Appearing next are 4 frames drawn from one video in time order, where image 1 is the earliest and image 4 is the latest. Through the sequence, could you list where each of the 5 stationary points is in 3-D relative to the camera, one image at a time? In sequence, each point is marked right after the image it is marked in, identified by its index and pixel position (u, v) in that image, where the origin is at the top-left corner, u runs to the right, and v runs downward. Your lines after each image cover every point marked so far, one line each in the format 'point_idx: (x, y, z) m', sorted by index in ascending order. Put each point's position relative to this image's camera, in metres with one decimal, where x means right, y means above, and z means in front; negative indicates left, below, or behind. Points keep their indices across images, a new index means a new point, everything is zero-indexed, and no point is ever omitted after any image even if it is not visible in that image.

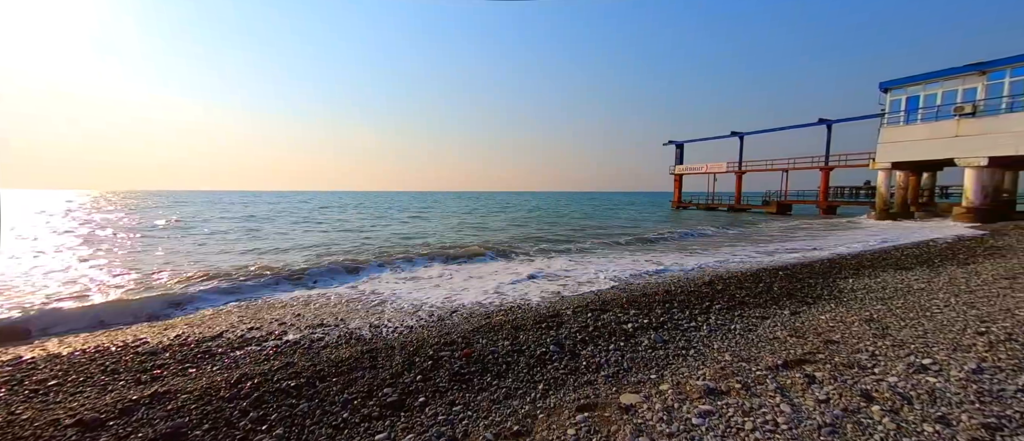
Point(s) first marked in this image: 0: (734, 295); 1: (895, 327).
0: (+3.9, -1.3, +7.3) m
1: (+4.8, -1.3, +5.2) m
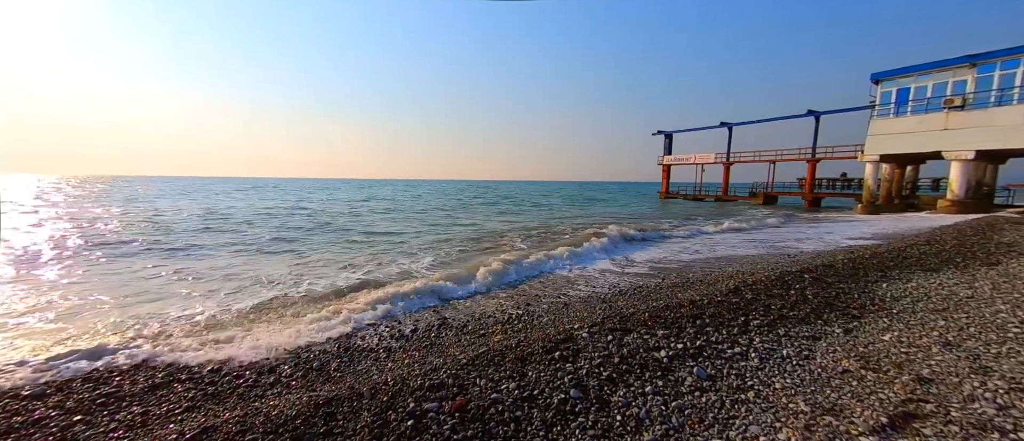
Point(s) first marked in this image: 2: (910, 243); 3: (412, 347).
0: (+3.8, -1.3, +6.3) m
1: (+4.9, -1.4, +4.2) m
2: (+12.2, -0.7, +12.8) m
3: (-1.3, -1.6, +5.3) m
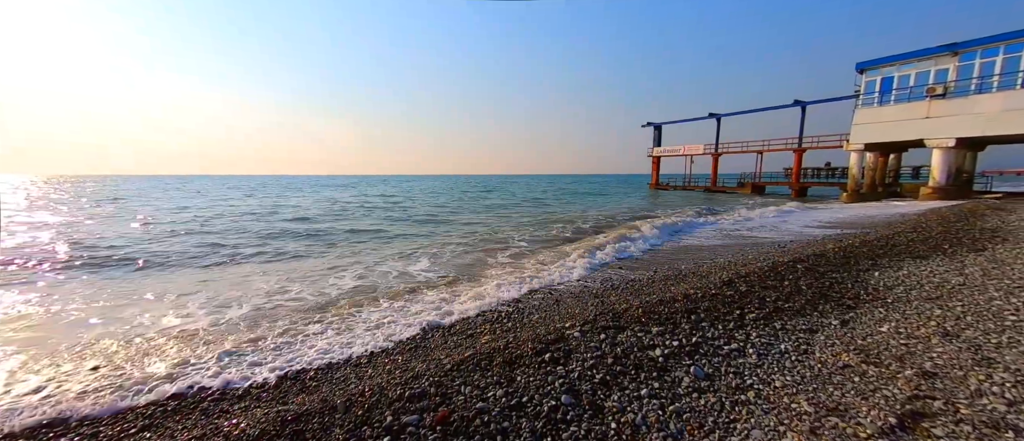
0: (+3.7, -1.2, +6.1) m
1: (+4.7, -1.3, +4.1) m
2: (+11.8, -0.3, +12.8) m
3: (-1.4, -1.6, +5.0) m
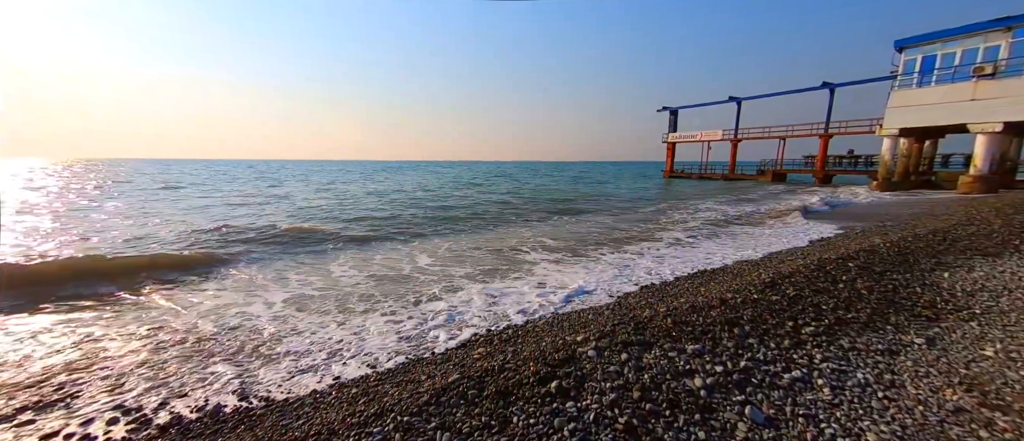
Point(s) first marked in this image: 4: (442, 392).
0: (+3.7, -1.0, +5.0) m
1: (+4.7, -1.2, +3.0) m
2: (+12.0, -0.1, +11.5) m
3: (-1.4, -1.5, +4.1) m
4: (-0.6, -1.4, +3.4) m
